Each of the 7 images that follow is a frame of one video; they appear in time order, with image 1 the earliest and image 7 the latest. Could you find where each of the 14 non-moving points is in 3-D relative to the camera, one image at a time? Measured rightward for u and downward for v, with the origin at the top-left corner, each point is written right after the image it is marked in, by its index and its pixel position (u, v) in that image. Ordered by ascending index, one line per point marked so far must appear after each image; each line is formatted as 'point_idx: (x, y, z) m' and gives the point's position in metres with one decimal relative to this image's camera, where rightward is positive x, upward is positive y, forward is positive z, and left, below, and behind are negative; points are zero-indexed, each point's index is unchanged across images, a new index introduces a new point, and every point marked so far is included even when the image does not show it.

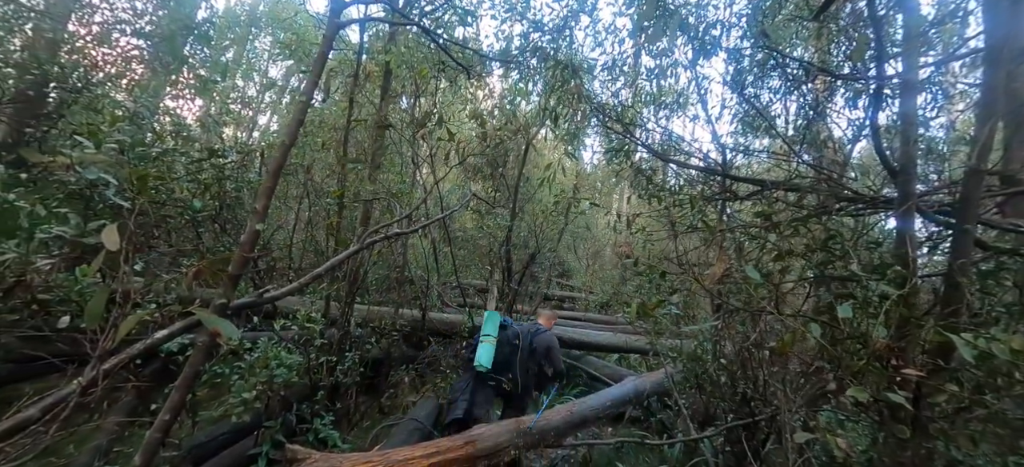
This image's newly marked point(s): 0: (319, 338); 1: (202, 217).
0: (-1.6, -0.9, +3.2) m
1: (-2.8, +0.1, +3.4) m
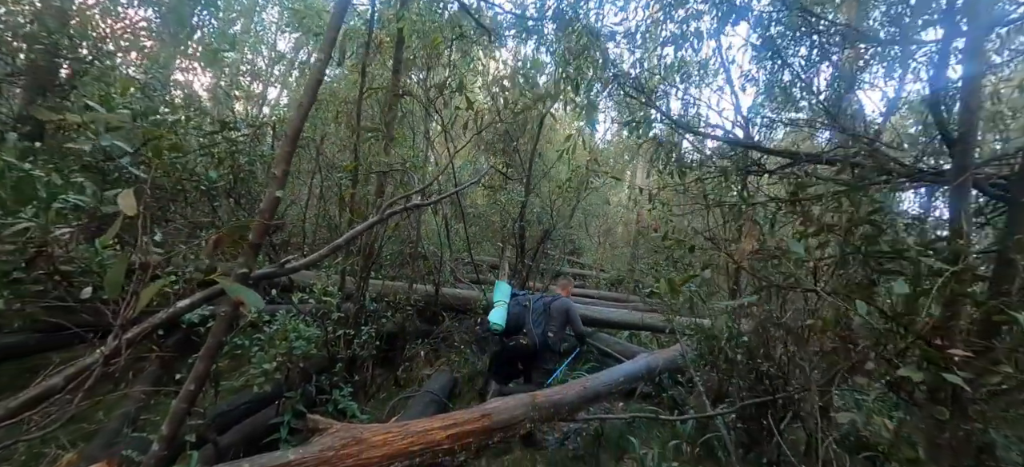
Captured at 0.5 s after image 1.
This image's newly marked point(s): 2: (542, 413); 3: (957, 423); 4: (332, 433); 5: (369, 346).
0: (-1.5, -0.7, +3.3) m
1: (-2.6, +0.4, +3.4) m
2: (+0.2, -1.3, +2.8) m
3: (+1.8, -0.8, +1.6) m
4: (-0.9, -1.0, +1.8) m
5: (-1.3, -1.0, +3.5) m
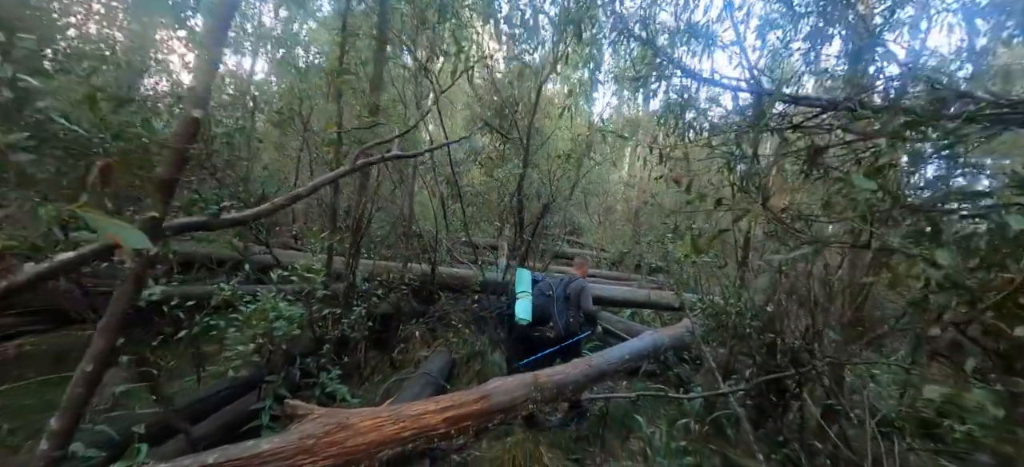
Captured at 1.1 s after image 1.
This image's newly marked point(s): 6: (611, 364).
0: (-1.5, -0.5, +3.1) m
1: (-2.6, +0.6, +3.2) m
2: (+0.2, -1.1, +2.6) m
3: (+1.8, -0.6, +1.4) m
4: (-0.9, -0.8, +1.7) m
5: (-1.3, -0.8, +3.3) m
6: (+0.9, -1.2, +3.4) m
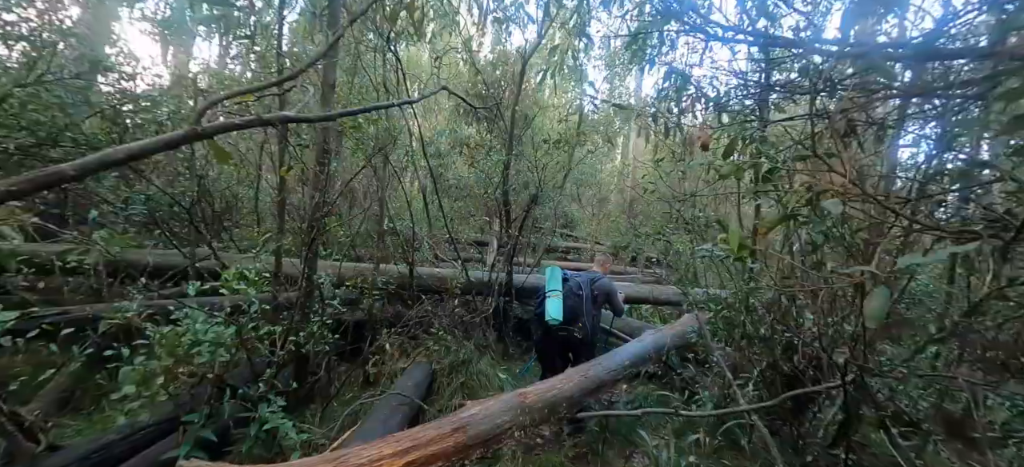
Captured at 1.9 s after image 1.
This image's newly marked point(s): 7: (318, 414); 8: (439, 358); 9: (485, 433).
0: (-1.6, -0.5, +2.7) m
1: (-2.8, +0.5, +2.7) m
2: (+0.1, -1.1, +2.2) m
3: (+1.8, -0.5, +1.0) m
4: (-1.0, -0.8, +1.3) m
5: (-1.4, -0.8, +2.9) m
6: (+0.8, -1.1, +3.1) m
7: (-1.4, -1.3, +2.9) m
8: (-0.7, -1.2, +3.5) m
9: (-0.1, -1.0, +1.9) m
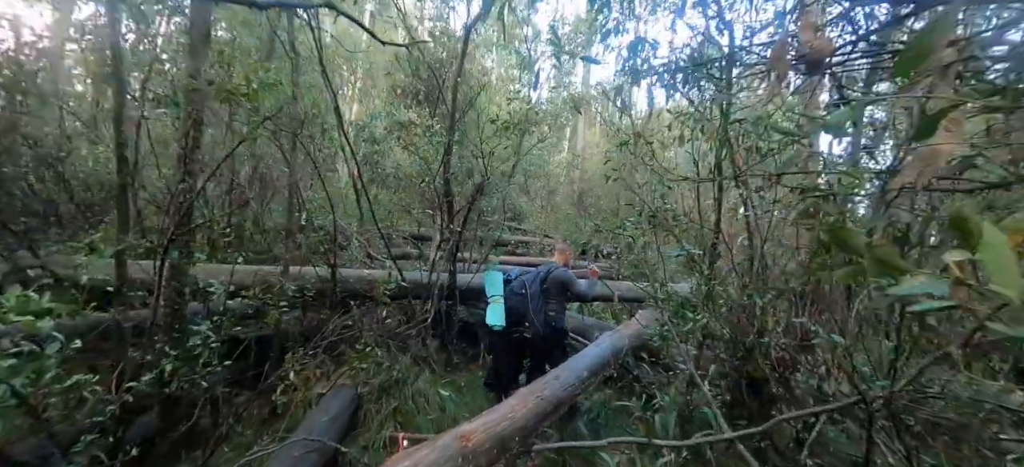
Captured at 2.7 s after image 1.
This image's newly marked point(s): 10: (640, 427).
0: (-2.0, -0.5, +1.9) m
1: (-3.1, +0.5, +1.8) m
2: (-0.2, -1.1, +1.8) m
3: (+1.6, -0.5, +0.8) m
4: (-1.1, -0.8, +0.6) m
5: (-1.8, -0.8, +2.2) m
6: (+0.4, -1.1, +2.7) m
7: (-1.8, -1.3, +2.3) m
8: (-1.1, -1.1, +3.0) m
9: (-0.4, -1.0, +1.5) m
10: (+1.1, -1.7, +3.3) m
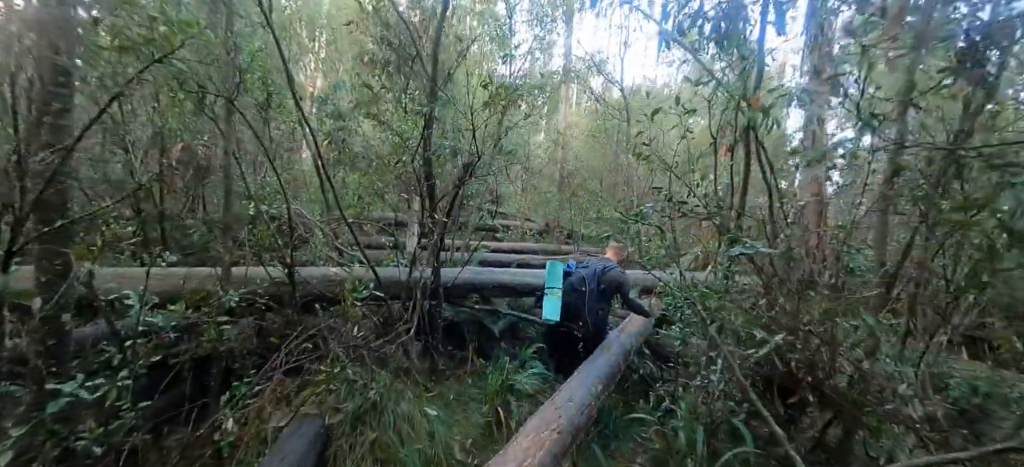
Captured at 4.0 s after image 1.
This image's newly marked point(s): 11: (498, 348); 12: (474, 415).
0: (-1.9, -0.5, +1.3) m
1: (-3.0, +0.5, +1.1) m
2: (-0.1, -1.1, +1.3) m
3: (+1.8, -0.6, +0.4) m
4: (-0.9, -0.9, +0.1) m
5: (-1.7, -0.8, +1.6) m
6: (+0.4, -1.0, +2.2) m
7: (-1.7, -1.3, +1.7) m
8: (-1.1, -1.1, +2.4) m
9: (-0.3, -1.0, +1.0) m
10: (+1.1, -1.6, +2.9) m
11: (-0.1, -1.2, +4.0) m
12: (-0.3, -1.4, +3.0) m
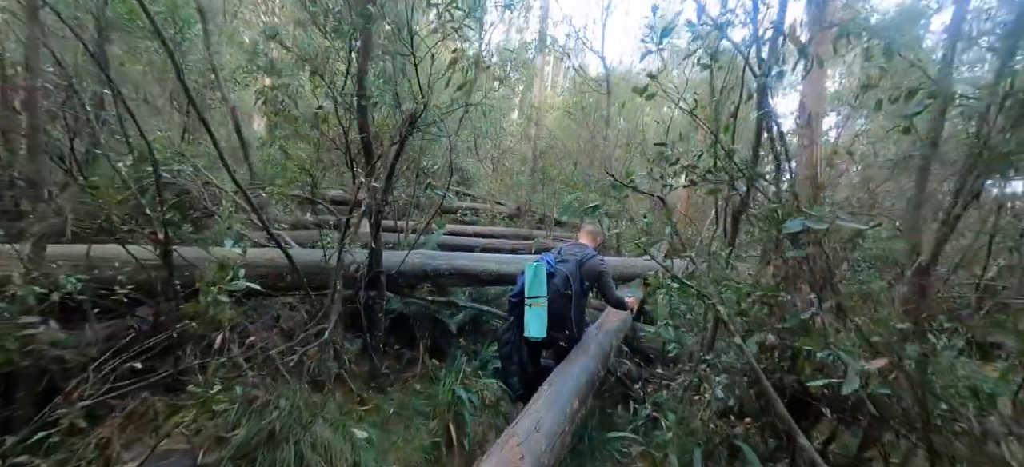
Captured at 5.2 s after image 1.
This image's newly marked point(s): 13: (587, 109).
0: (-2.0, -0.4, +0.6) m
1: (-3.1, +0.6, +0.2) m
2: (-0.2, -1.0, +0.7) m
3: (+1.7, -0.5, 0.0) m
4: (-1.0, -0.8, -0.5) m
5: (-1.9, -0.7, +0.9) m
6: (+0.2, -0.9, +1.7) m
7: (-1.9, -1.2, +1.0) m
8: (-1.3, -0.9, +1.8) m
9: (-0.4, -0.9, +0.4) m
10: (+0.8, -1.5, +2.4) m
11: (-0.5, -1.0, +3.4) m
12: (-0.6, -1.2, +2.4) m
13: (+1.6, +2.6, +8.0) m
